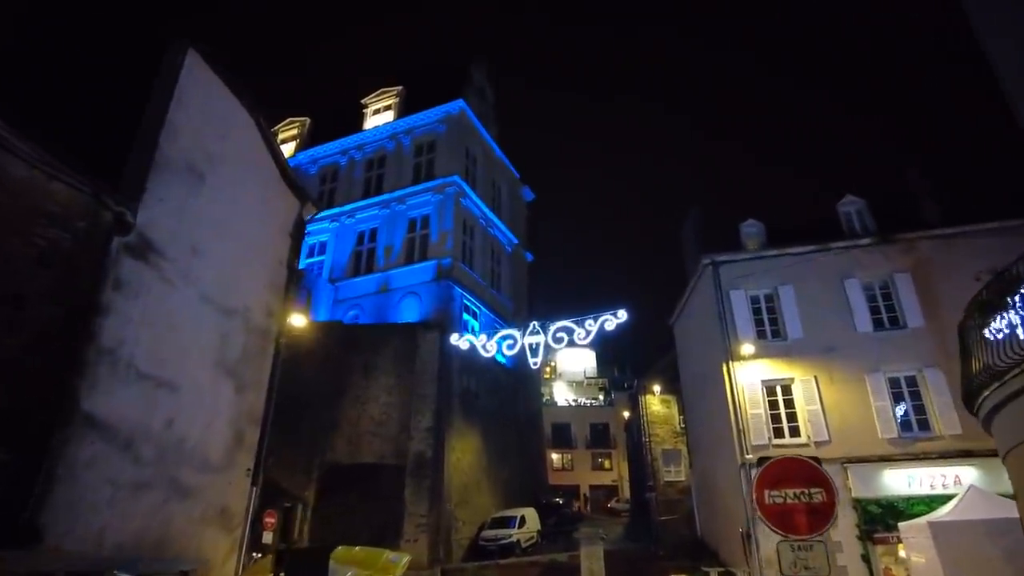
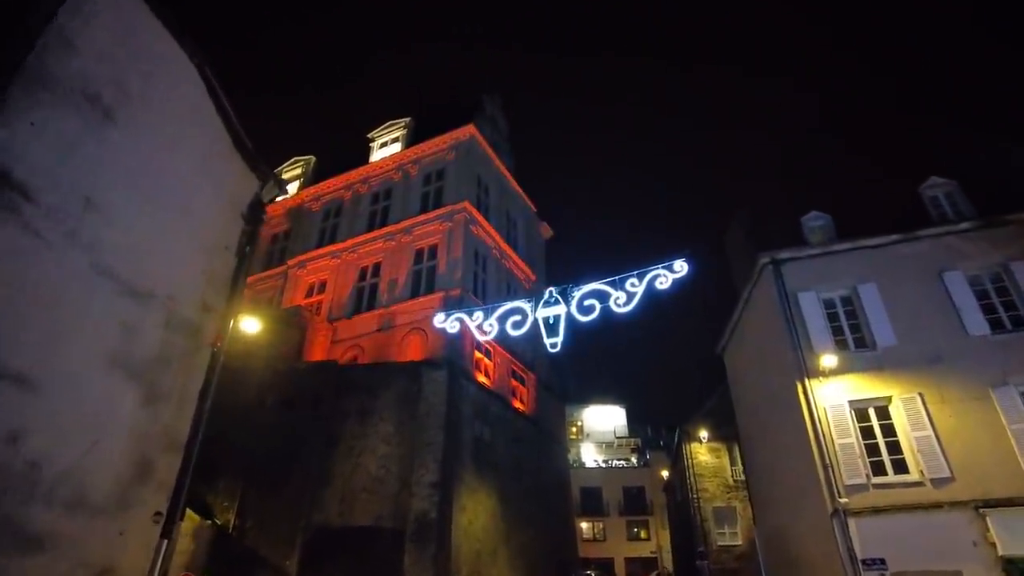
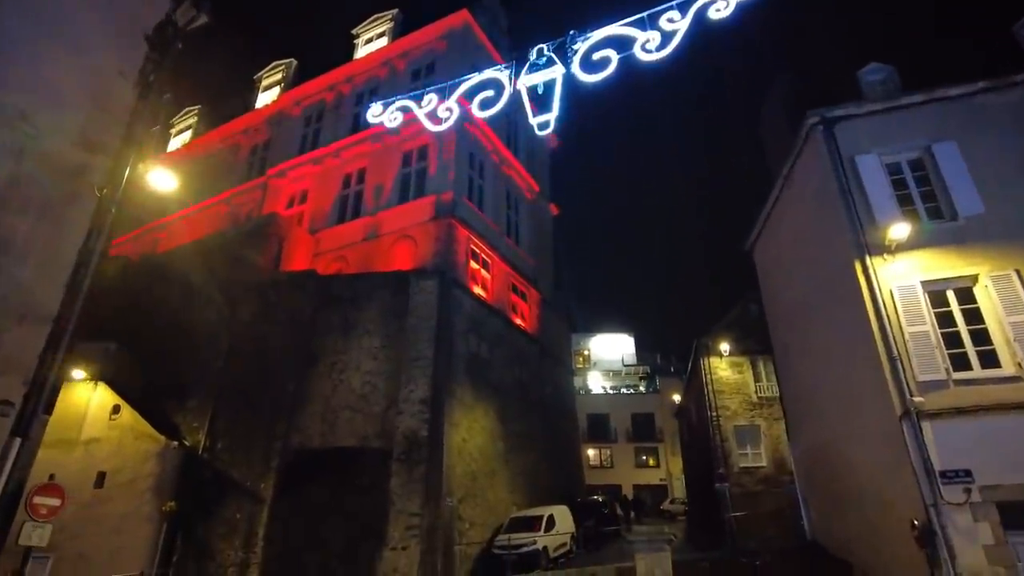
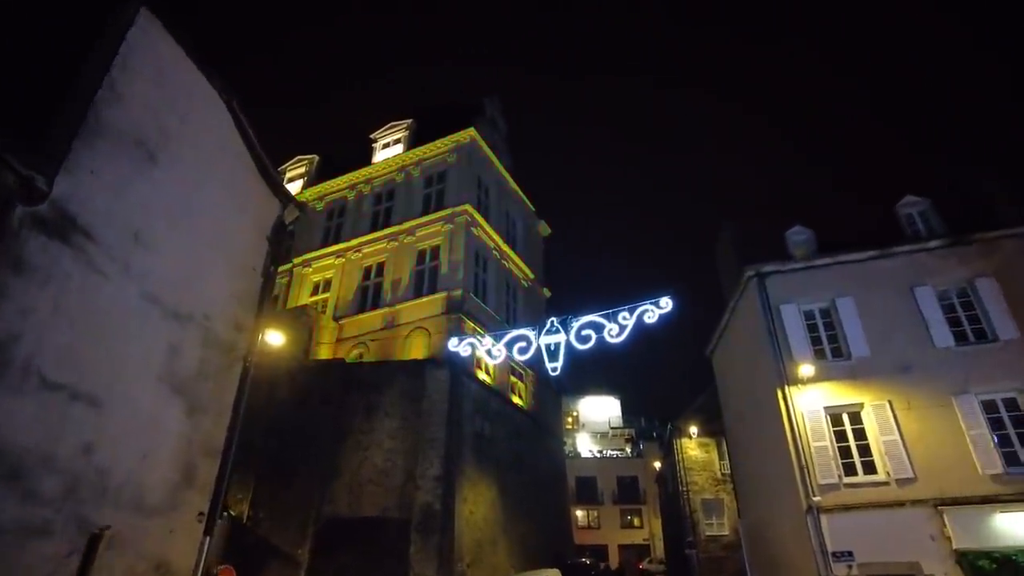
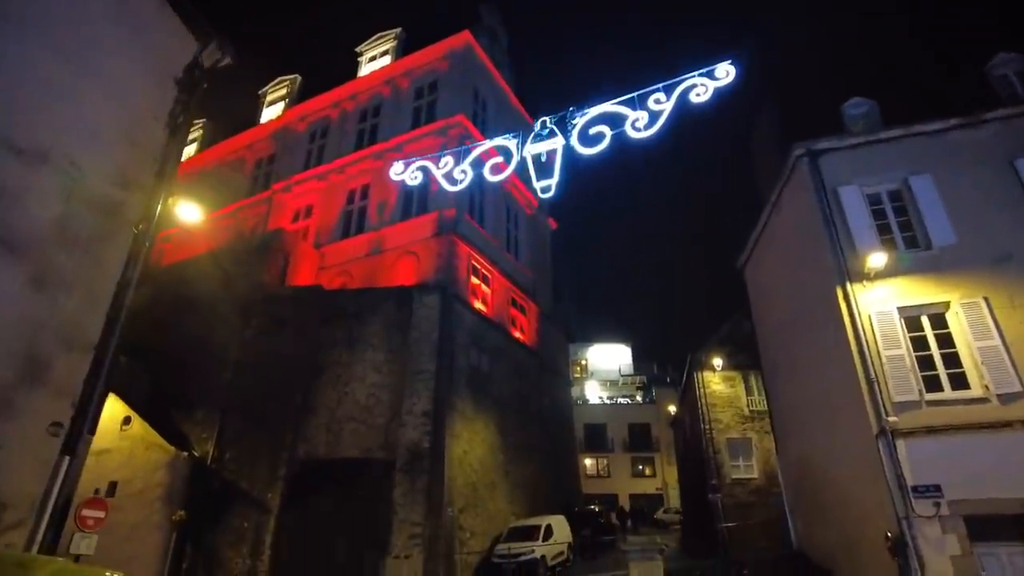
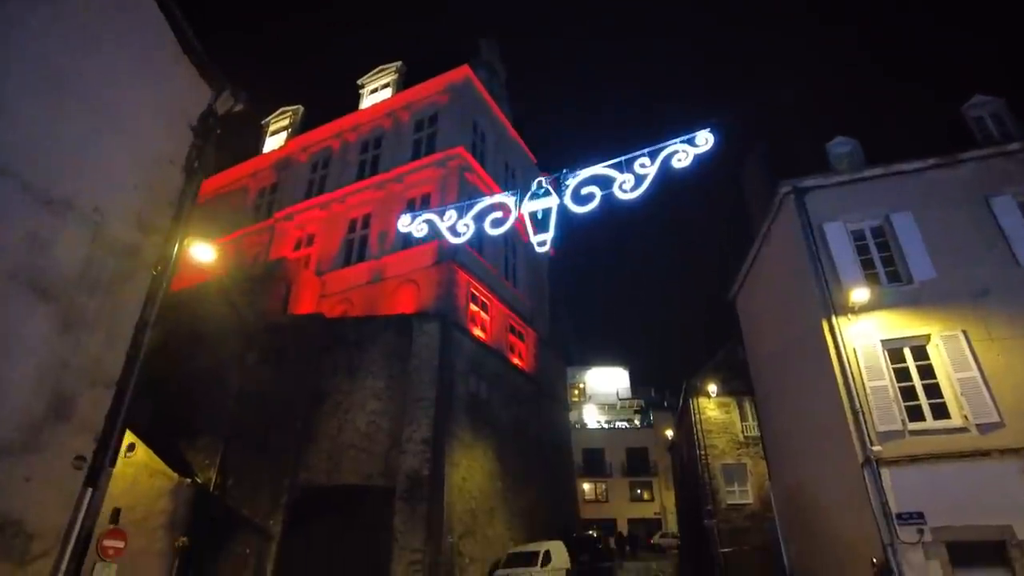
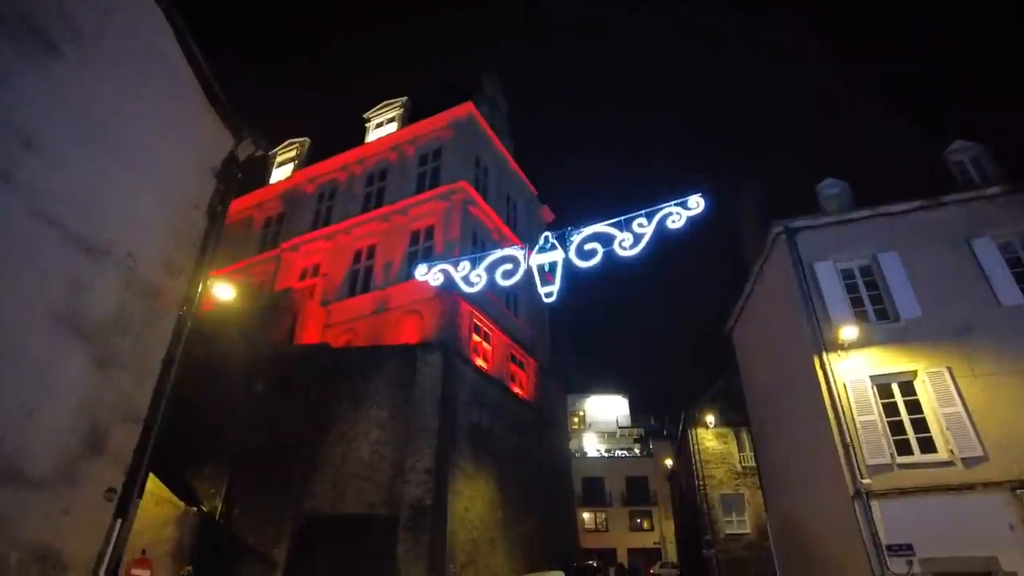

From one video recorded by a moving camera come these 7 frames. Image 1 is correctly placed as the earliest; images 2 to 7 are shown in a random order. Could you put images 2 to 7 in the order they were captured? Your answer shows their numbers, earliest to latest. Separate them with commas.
4, 2, 7, 6, 5, 3
